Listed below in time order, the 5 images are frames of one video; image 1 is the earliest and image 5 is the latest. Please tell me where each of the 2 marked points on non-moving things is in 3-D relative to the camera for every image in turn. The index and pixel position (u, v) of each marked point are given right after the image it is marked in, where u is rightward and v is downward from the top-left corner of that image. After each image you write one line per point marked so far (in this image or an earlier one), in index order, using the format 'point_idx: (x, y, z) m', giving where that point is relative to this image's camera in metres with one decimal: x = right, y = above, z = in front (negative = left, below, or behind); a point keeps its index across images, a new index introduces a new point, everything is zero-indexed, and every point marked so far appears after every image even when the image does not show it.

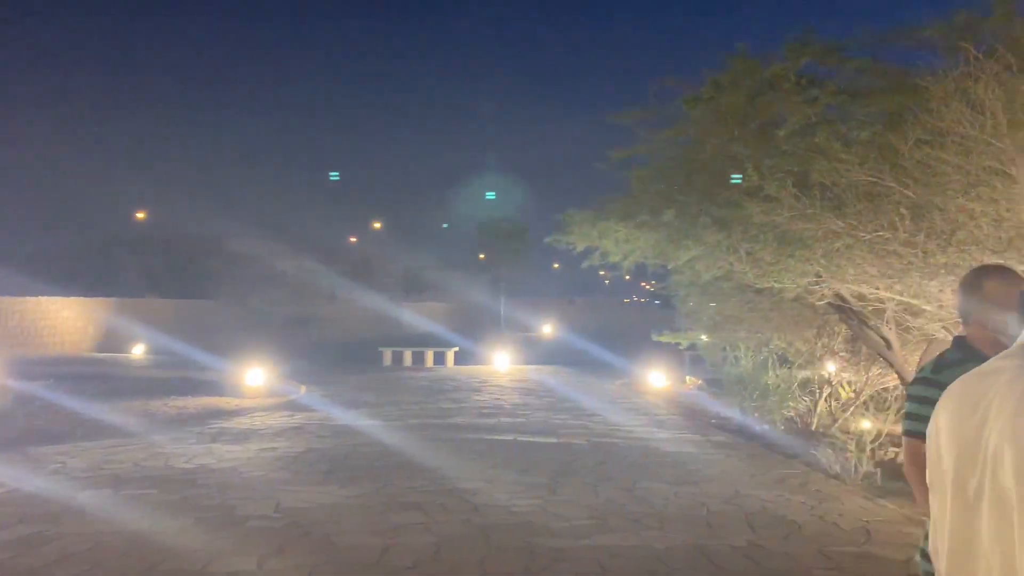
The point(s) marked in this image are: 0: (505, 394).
0: (-0.2, -1.5, +11.9) m
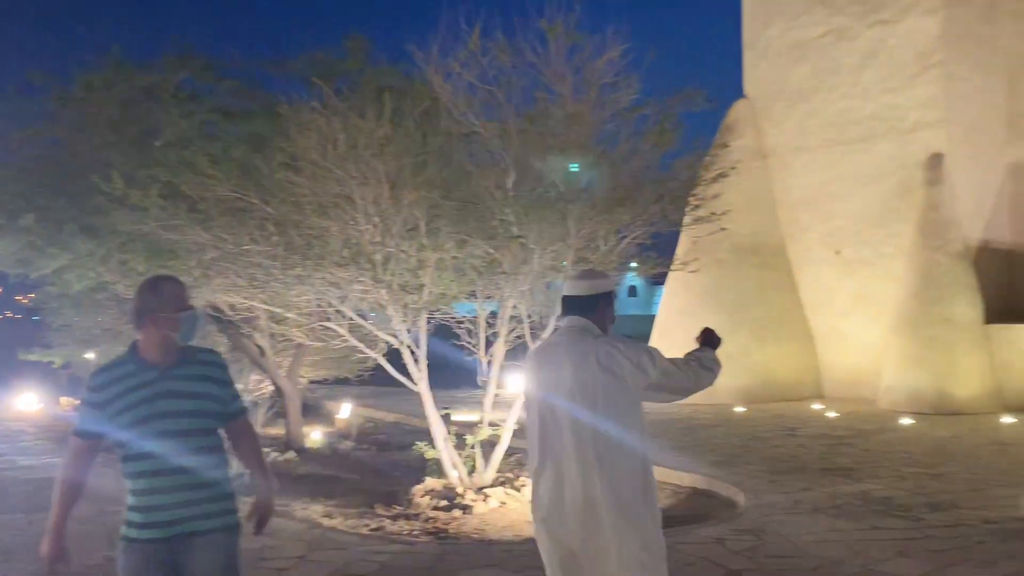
0: (-7.6, -1.6, +9.6) m
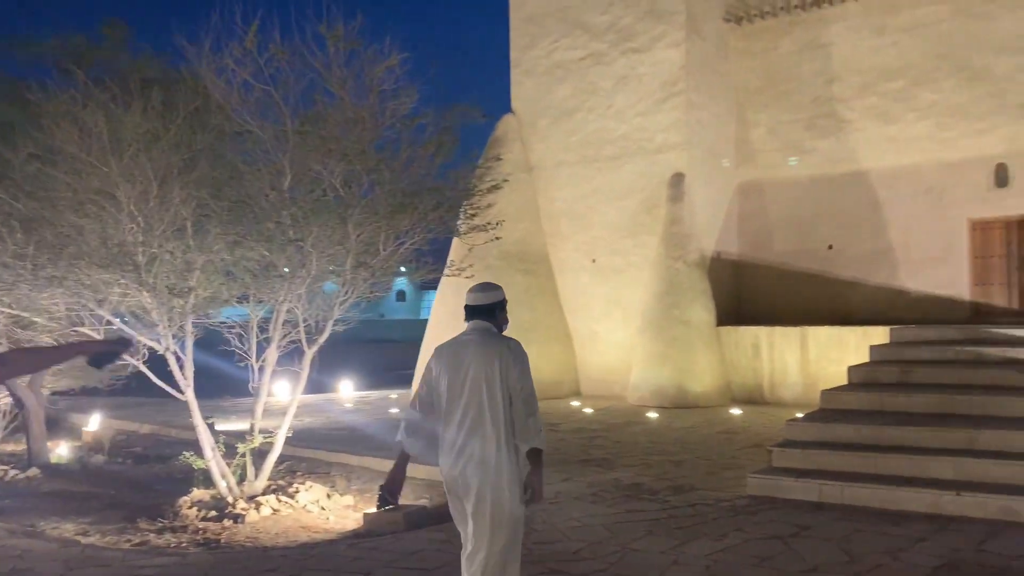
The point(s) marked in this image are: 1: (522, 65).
0: (-9.8, -1.6, +7.4) m
1: (+0.2, +3.8, +15.1) m
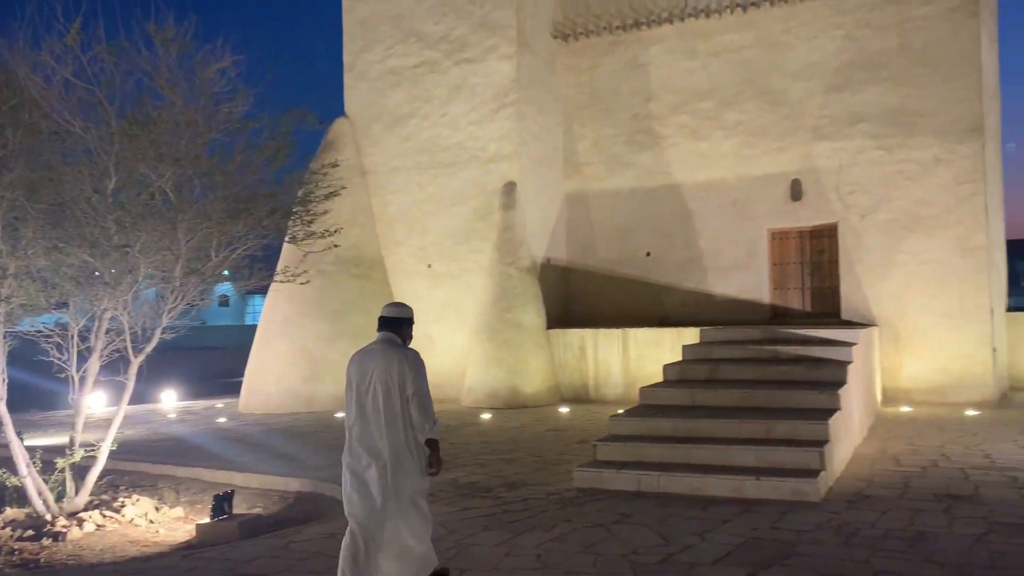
0: (-11.0, -1.6, +5.6) m
1: (-2.7, +3.8, +15.1) m
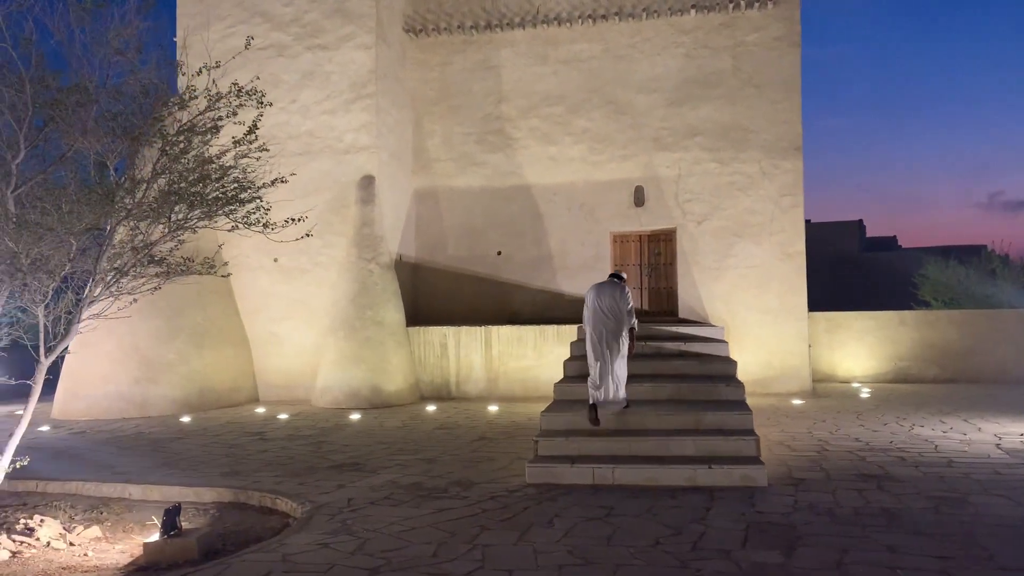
0: (-10.7, -1.5, +2.7) m
1: (-5.1, +3.9, +14.0) m
